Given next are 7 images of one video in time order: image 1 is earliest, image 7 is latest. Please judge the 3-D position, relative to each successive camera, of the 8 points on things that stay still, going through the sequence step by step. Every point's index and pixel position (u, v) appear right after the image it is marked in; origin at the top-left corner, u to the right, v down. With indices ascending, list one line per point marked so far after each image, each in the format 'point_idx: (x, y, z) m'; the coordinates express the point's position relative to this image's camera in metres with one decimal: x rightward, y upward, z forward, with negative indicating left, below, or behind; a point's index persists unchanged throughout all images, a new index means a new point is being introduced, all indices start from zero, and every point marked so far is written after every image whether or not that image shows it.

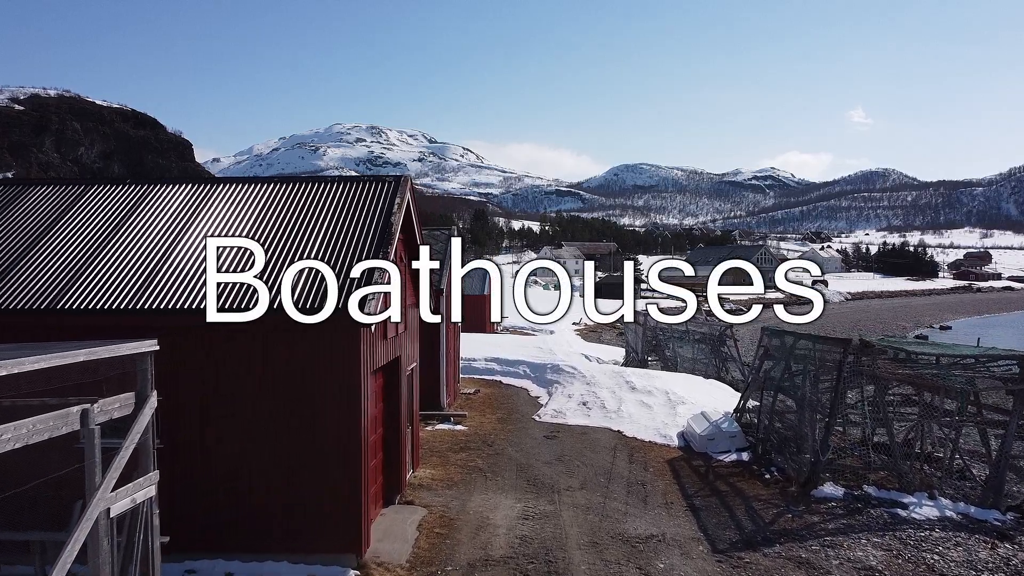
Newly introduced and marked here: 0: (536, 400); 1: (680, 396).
0: (+0.7, -3.1, +17.1) m
1: (+4.1, -2.6, +15.2) m
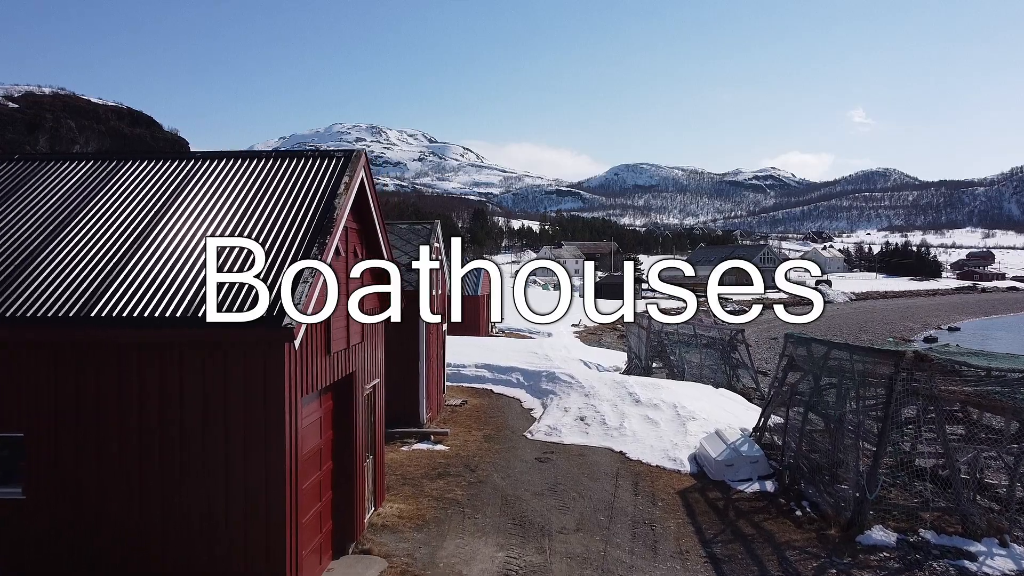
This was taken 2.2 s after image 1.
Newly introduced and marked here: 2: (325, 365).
0: (+0.4, -3.1, +15.4) m
1: (+3.8, -2.7, +13.4) m
2: (-2.0, -0.8, +6.7) m
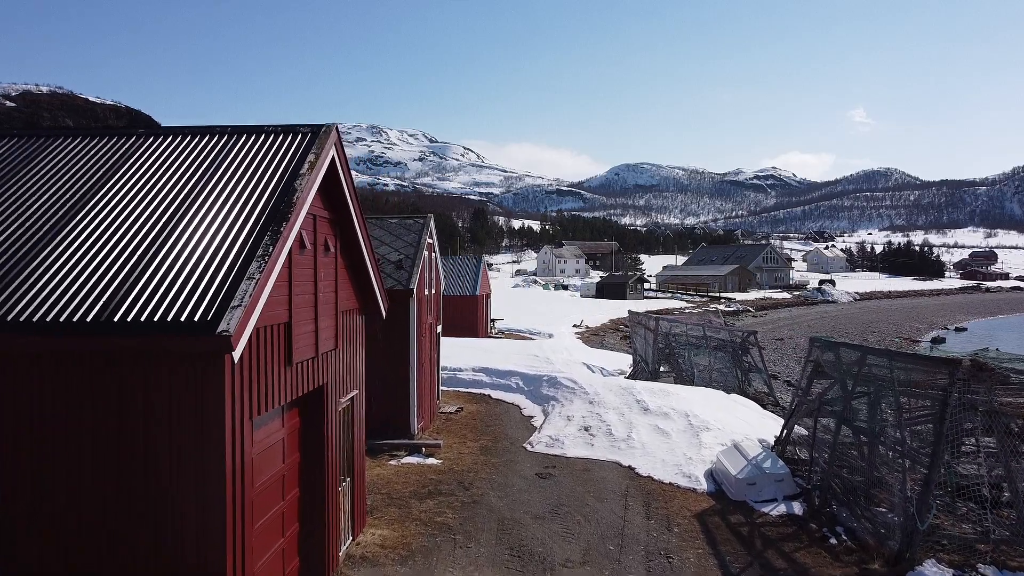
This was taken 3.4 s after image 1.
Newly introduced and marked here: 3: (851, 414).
0: (+0.4, -3.1, +14.3) m
1: (+3.8, -2.6, +12.4) m
2: (-2.0, -0.8, +5.6) m
3: (+5.0, -1.9, +9.2) m
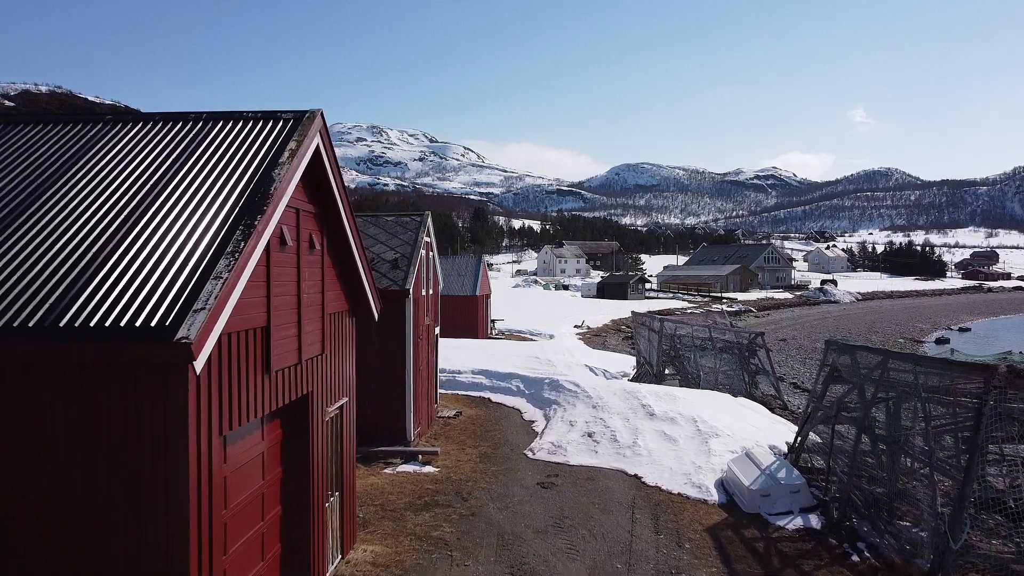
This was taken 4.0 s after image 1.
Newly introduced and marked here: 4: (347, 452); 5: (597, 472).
0: (+0.4, -3.1, +13.8) m
1: (+3.8, -2.6, +11.9) m
2: (-2.0, -0.8, +5.1) m
3: (+5.0, -1.9, +8.7) m
4: (-1.9, -1.9, +7.2) m
5: (+1.4, -3.1, +10.6) m
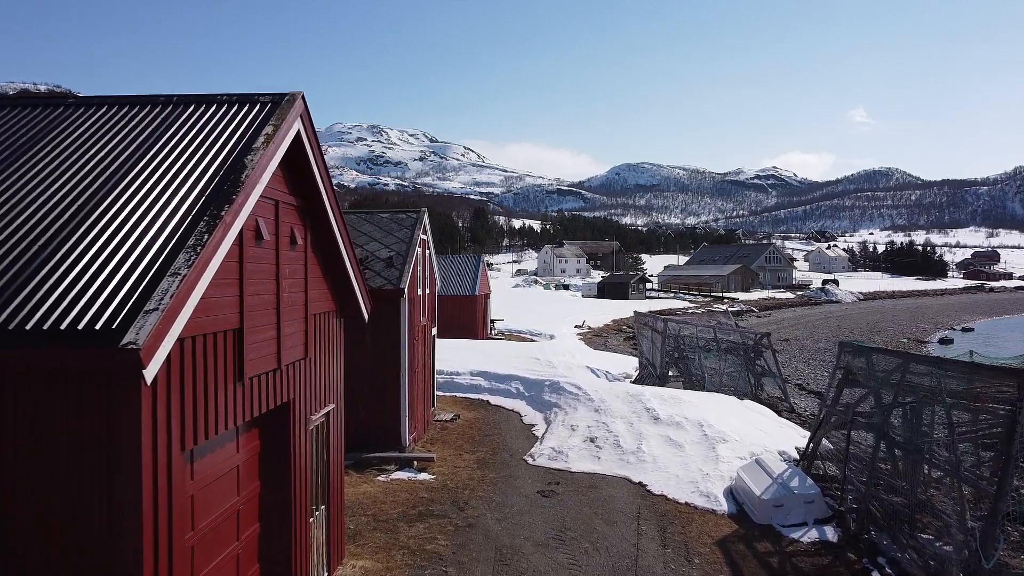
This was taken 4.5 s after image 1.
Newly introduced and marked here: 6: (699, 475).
0: (+0.4, -3.1, +13.3) m
1: (+3.8, -2.6, +11.4) m
2: (-2.0, -0.8, +4.6) m
3: (+5.0, -1.9, +8.3) m
4: (-1.9, -1.9, +6.8) m
5: (+1.4, -3.1, +10.2) m
6: (+3.0, -3.0, +9.9) m
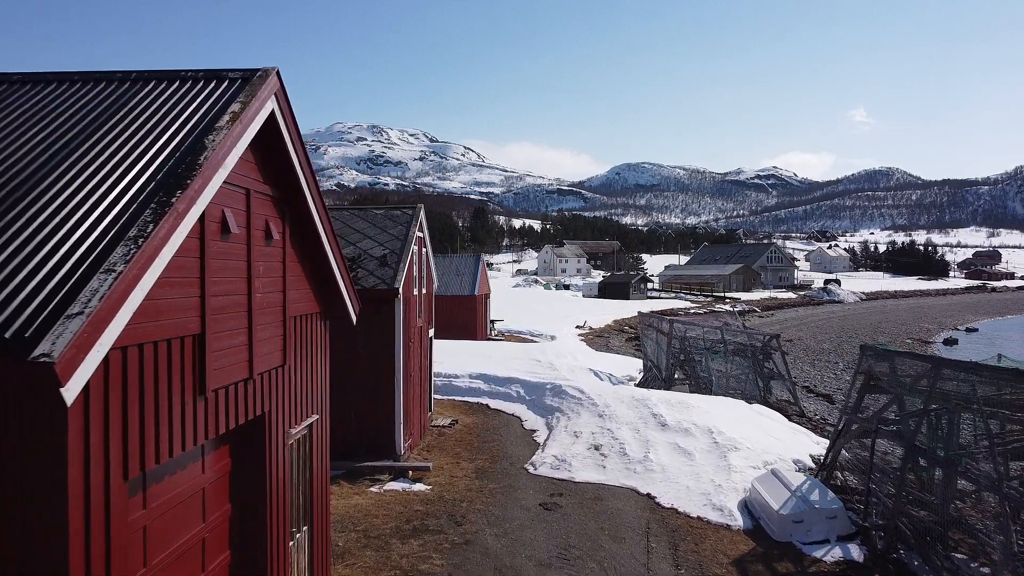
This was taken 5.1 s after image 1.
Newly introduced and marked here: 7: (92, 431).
0: (+0.4, -3.1, +12.8) m
1: (+3.8, -2.6, +10.8) m
2: (-2.0, -0.8, +4.1) m
3: (+5.0, -1.9, +7.7) m
4: (-1.9, -1.9, +6.2) m
5: (+1.4, -3.1, +9.6) m
6: (+3.0, -3.0, +9.3) m
7: (-2.1, -0.7, +3.1) m
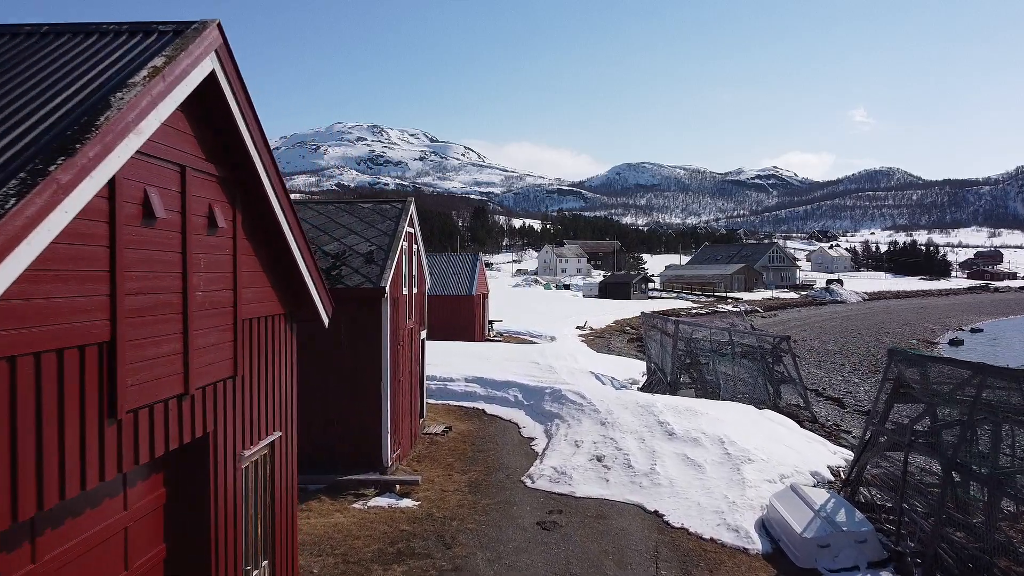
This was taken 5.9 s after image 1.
0: (+0.3, -3.0, +12.0) m
1: (+3.7, -2.6, +10.0) m
2: (-2.1, -0.8, +3.3) m
3: (+5.0, -1.8, +6.9) m
4: (-2.0, -1.9, +5.4) m
5: (+1.4, -3.1, +8.8) m
6: (+2.9, -3.0, +8.5) m
7: (-2.2, -0.7, +2.3) m
